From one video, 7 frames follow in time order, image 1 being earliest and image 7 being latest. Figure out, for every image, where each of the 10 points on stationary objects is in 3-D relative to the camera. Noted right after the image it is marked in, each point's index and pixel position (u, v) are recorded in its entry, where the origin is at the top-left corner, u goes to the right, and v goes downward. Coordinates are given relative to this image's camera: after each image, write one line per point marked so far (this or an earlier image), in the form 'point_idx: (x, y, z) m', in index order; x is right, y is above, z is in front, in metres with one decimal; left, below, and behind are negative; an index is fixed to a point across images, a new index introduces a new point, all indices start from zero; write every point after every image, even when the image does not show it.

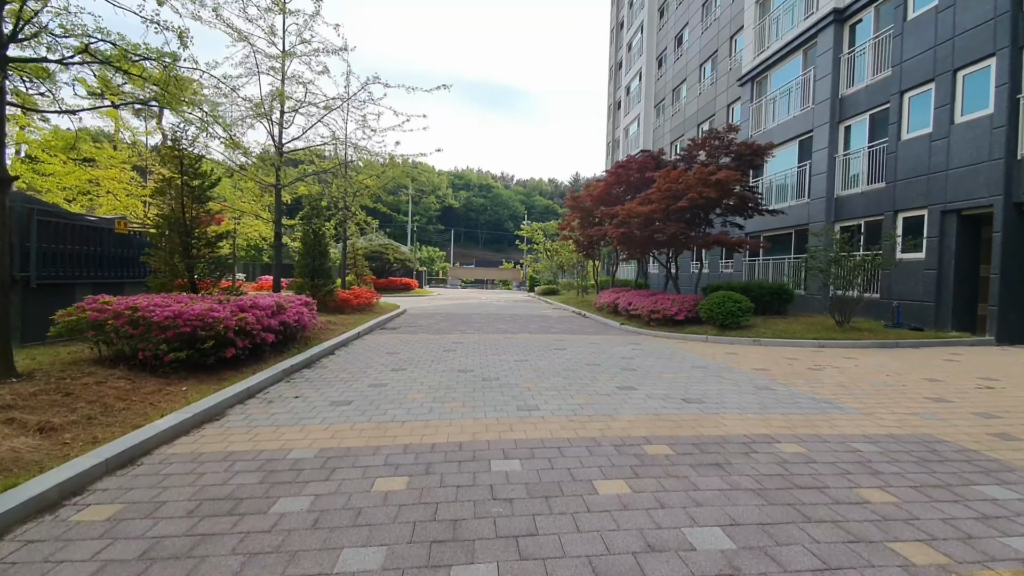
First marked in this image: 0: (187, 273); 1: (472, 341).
0: (-4.6, +0.2, +7.7) m
1: (-0.8, -1.0, +10.4) m
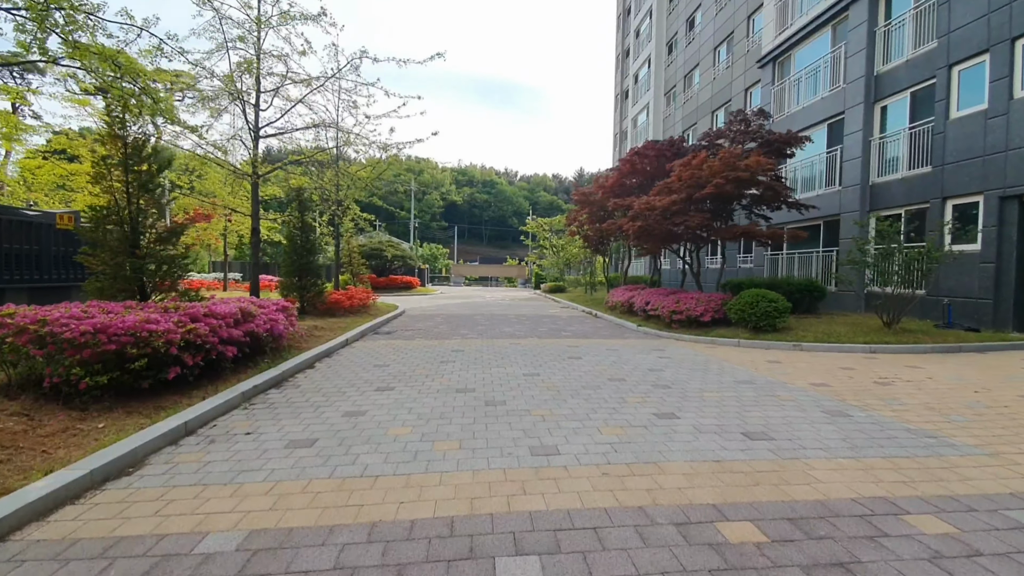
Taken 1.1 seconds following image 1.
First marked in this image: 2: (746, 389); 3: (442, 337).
0: (-4.5, +0.1, +6.5) m
1: (-0.6, -1.0, +9.2) m
2: (+2.6, -1.1, +6.0) m
3: (-1.4, -1.0, +10.7) m
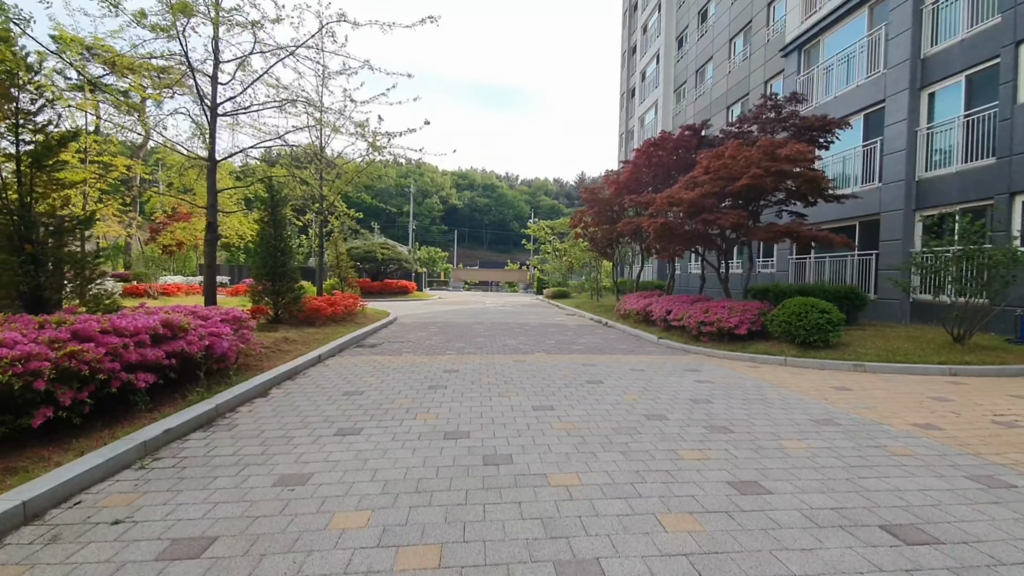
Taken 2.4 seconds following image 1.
0: (-4.4, +0.1, +5.0) m
1: (-0.6, -1.1, +7.6) m
2: (+2.7, -1.2, +4.5) m
3: (-1.3, -1.1, +9.2) m
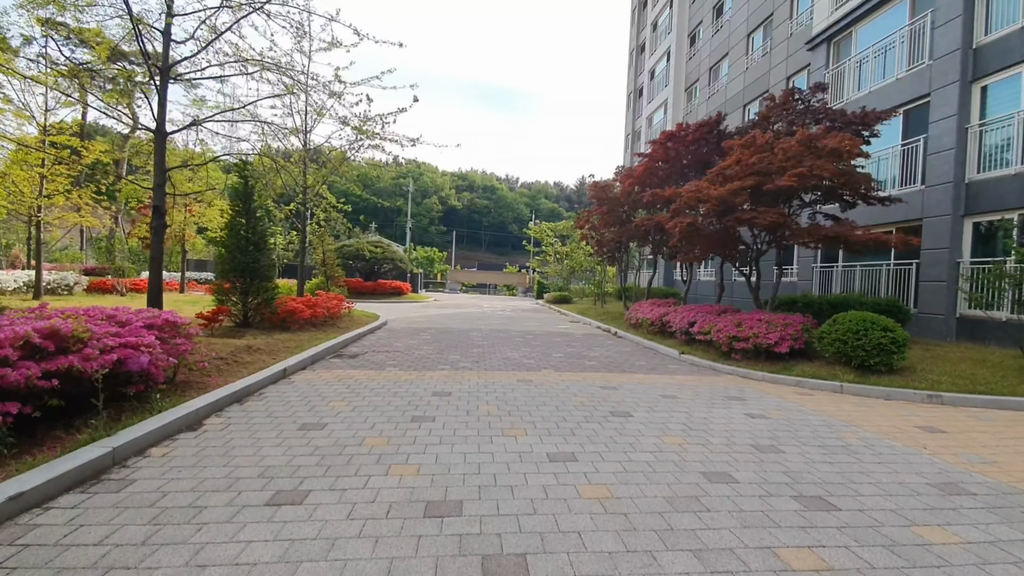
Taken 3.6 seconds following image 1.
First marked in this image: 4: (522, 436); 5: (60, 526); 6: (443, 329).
0: (-4.3, +0.1, +3.6) m
1: (-0.5, -1.2, +6.3) m
2: (+2.7, -1.3, +3.1) m
3: (-1.3, -1.1, +7.9) m
4: (+0.1, -1.2, +4.3) m
5: (-2.3, -1.2, +2.8) m
6: (-1.7, -1.0, +13.0) m
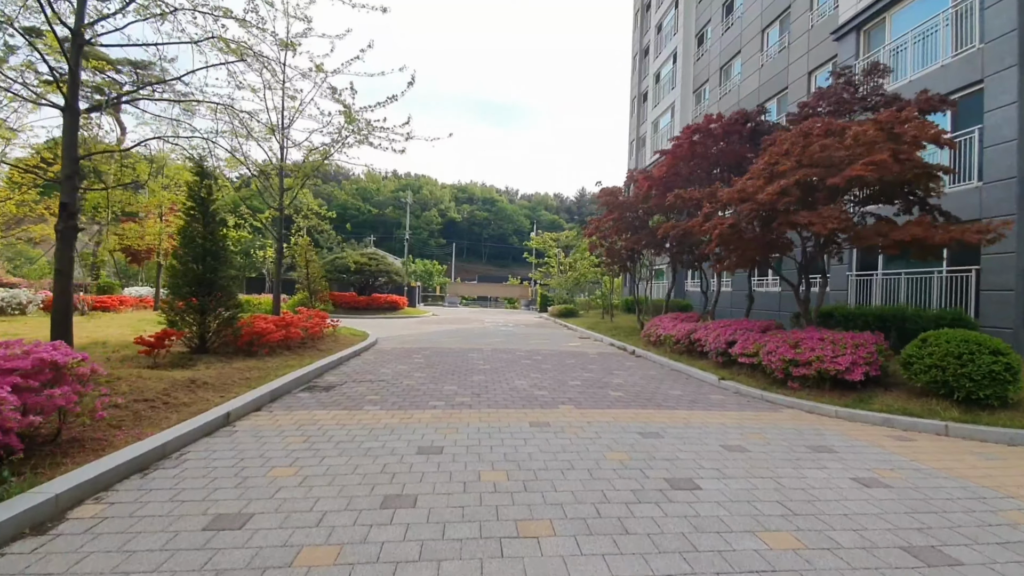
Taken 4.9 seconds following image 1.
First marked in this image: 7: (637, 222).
0: (-4.2, 0.0, +2.2) m
1: (-0.4, -1.3, +4.8) m
2: (+2.8, -1.4, +1.6) m
3: (-1.2, -1.3, +6.4) m
4: (+0.2, -1.3, +2.8) m
5: (-2.2, -1.3, +1.2) m
6: (-1.5, -1.3, +11.5) m
7: (+3.1, +1.6, +13.3) m
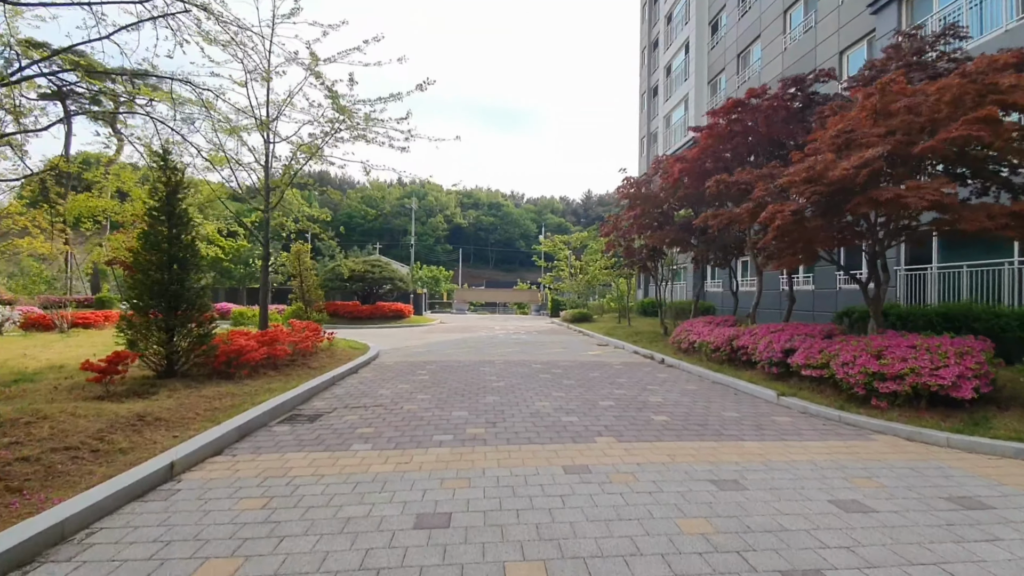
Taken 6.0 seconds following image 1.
0: (-4.1, -0.1, +1.0) m
1: (-0.2, -1.4, +3.6) m
2: (+3.0, -1.3, +0.4) m
3: (-1.0, -1.4, +5.2) m
4: (+0.3, -1.3, +1.6) m
5: (-2.0, -1.3, +0.1) m
6: (-1.2, -1.4, +10.3) m
7: (+3.4, +1.6, +12.1) m
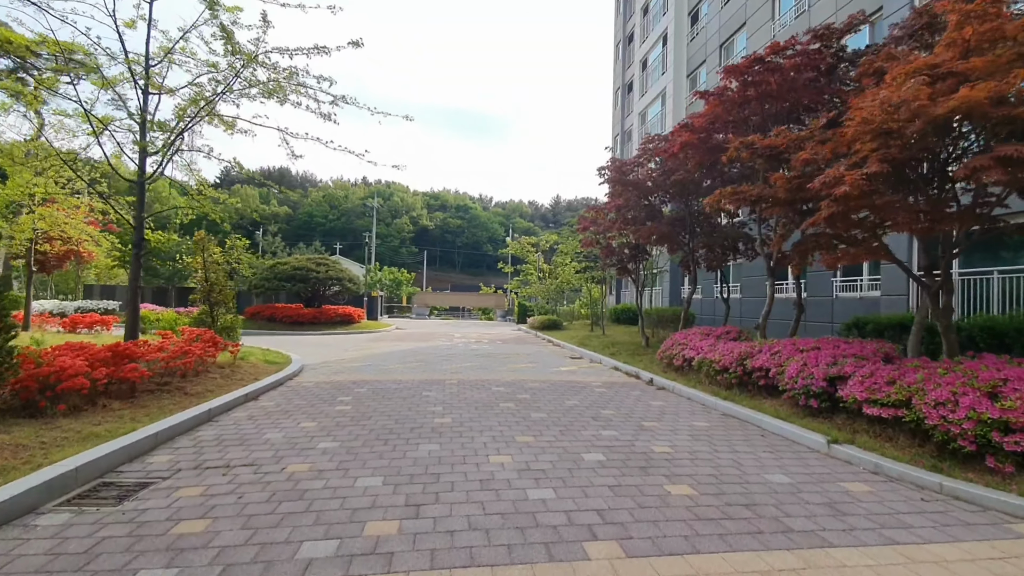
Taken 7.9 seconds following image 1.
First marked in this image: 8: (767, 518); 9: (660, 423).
0: (-4.2, 0.0, -1.3) m
1: (-0.5, -1.3, +1.5) m
2: (+2.9, -1.3, -1.5) m
3: (-1.3, -1.4, +3.1) m
4: (+0.2, -1.2, -0.5) m
5: (-2.1, -1.2, -2.1) m
6: (-1.9, -1.4, +8.1) m
7: (+2.6, +1.5, +10.2) m
8: (+1.5, -1.4, +3.4) m
9: (+1.5, -1.4, +5.8) m
